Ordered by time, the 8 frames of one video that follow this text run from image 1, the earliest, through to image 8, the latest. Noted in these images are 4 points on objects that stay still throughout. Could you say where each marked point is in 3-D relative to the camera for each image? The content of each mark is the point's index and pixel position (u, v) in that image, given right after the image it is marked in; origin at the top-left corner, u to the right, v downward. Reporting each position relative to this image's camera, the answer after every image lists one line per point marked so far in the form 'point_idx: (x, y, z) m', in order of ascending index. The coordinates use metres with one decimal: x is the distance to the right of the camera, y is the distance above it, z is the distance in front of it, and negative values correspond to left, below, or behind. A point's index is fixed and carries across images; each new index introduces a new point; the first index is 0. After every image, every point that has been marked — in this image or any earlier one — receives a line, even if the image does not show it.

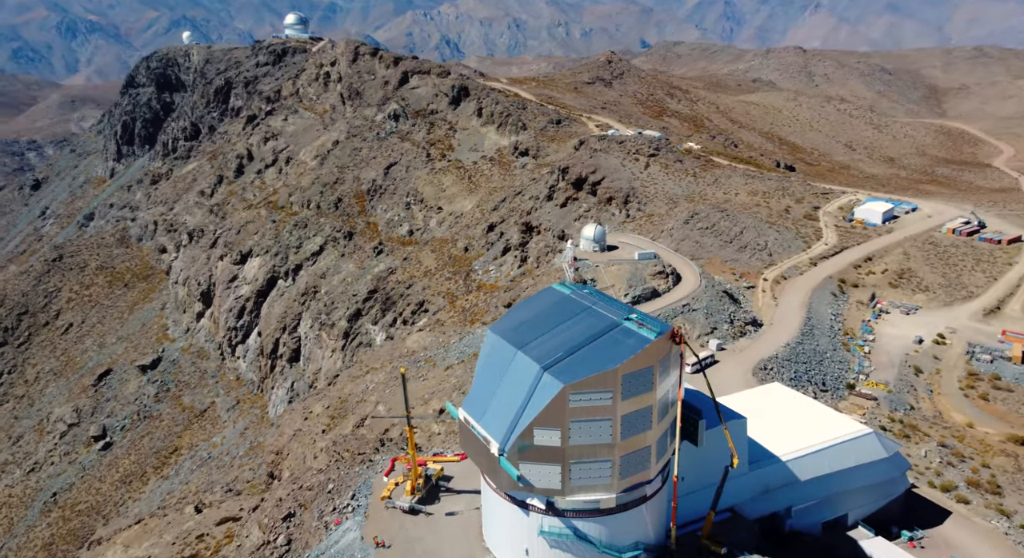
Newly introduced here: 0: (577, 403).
0: (+1.3, -2.5, +16.0) m
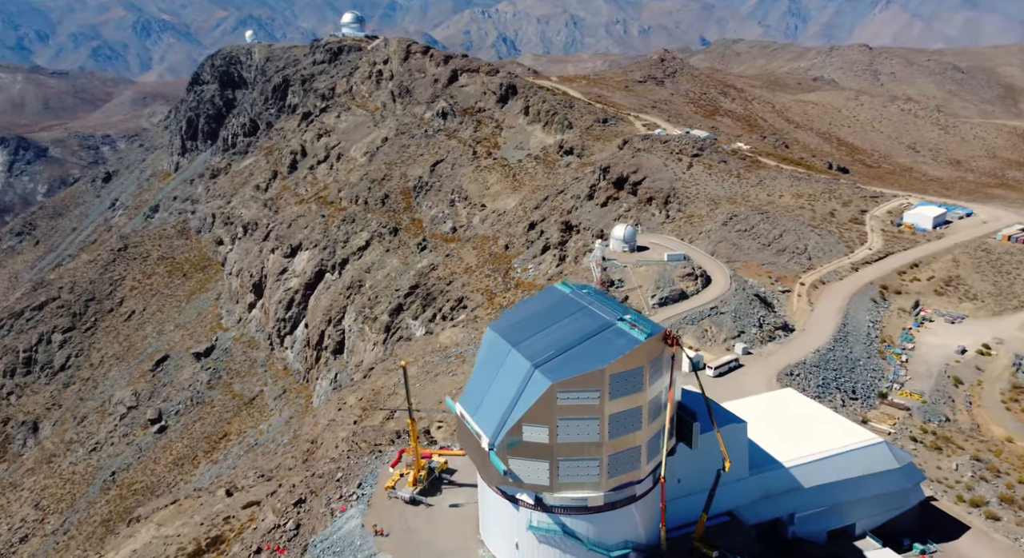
0: (+1.1, -2.5, +16.3) m
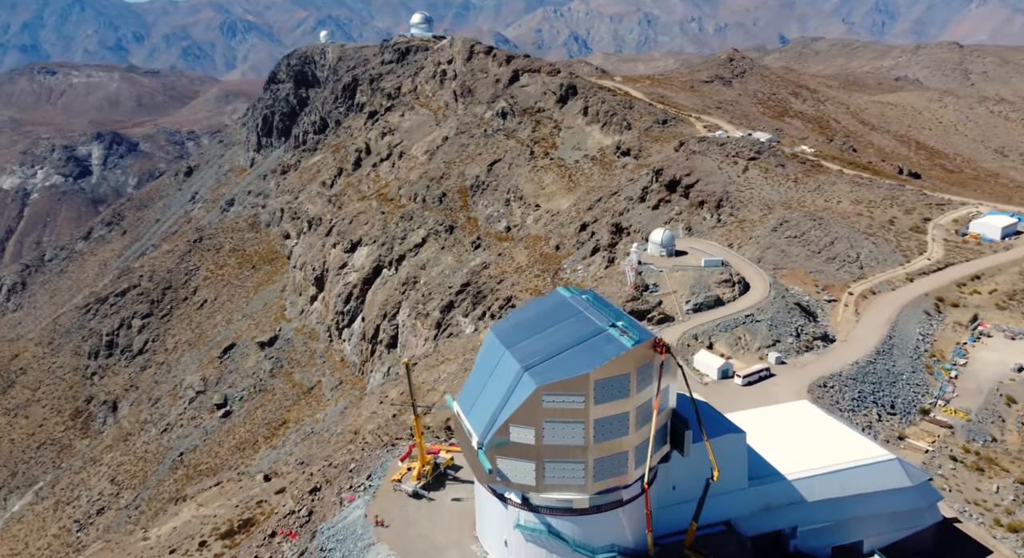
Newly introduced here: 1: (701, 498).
0: (+0.8, -2.7, +16.7) m
1: (+4.3, -5.1, +18.4) m
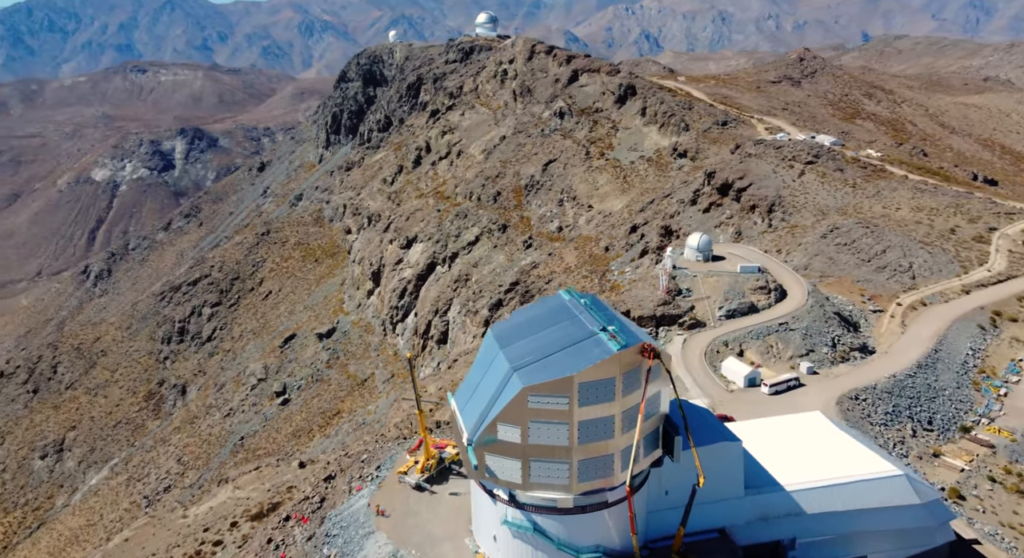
0: (+0.5, -2.7, +17.0) m
1: (+4.1, -5.3, +18.4) m
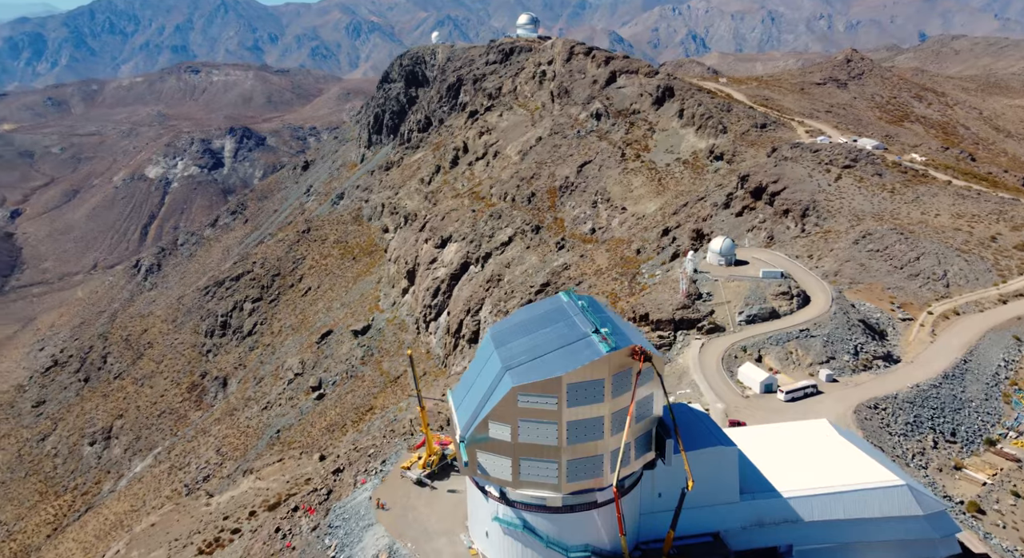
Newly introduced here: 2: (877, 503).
0: (+0.3, -2.8, +17.2) m
1: (+3.9, -5.4, +18.3) m
2: (+9.0, -5.6, +19.4) m
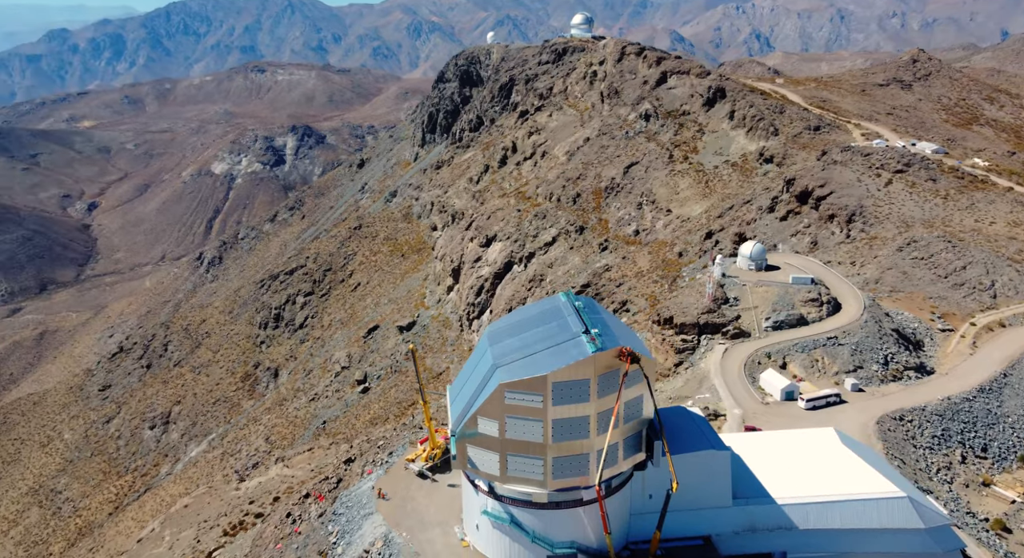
0: (0.0, -2.8, +17.4) m
1: (+3.6, -5.4, +18.3) m
2: (+8.8, -5.8, +19.0) m
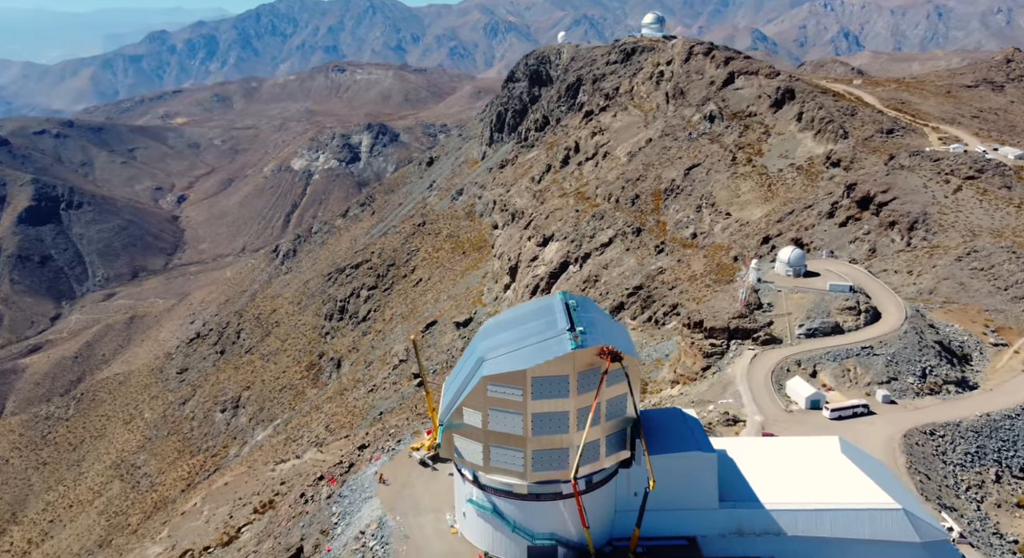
0: (-0.4, -2.6, +17.6) m
1: (+3.2, -5.4, +18.1) m
2: (+8.4, -5.9, +18.3) m
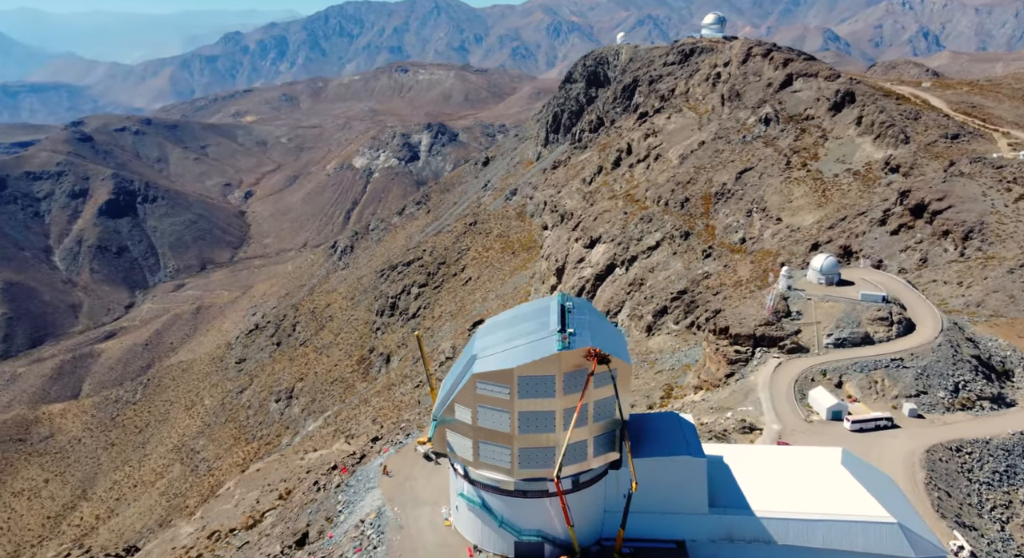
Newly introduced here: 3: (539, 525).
0: (-0.6, -2.6, +17.8) m
1: (+2.9, -5.4, +18.0) m
2: (+8.1, -6.1, +17.7) m
3: (+0.6, -5.9, +18.1) m
